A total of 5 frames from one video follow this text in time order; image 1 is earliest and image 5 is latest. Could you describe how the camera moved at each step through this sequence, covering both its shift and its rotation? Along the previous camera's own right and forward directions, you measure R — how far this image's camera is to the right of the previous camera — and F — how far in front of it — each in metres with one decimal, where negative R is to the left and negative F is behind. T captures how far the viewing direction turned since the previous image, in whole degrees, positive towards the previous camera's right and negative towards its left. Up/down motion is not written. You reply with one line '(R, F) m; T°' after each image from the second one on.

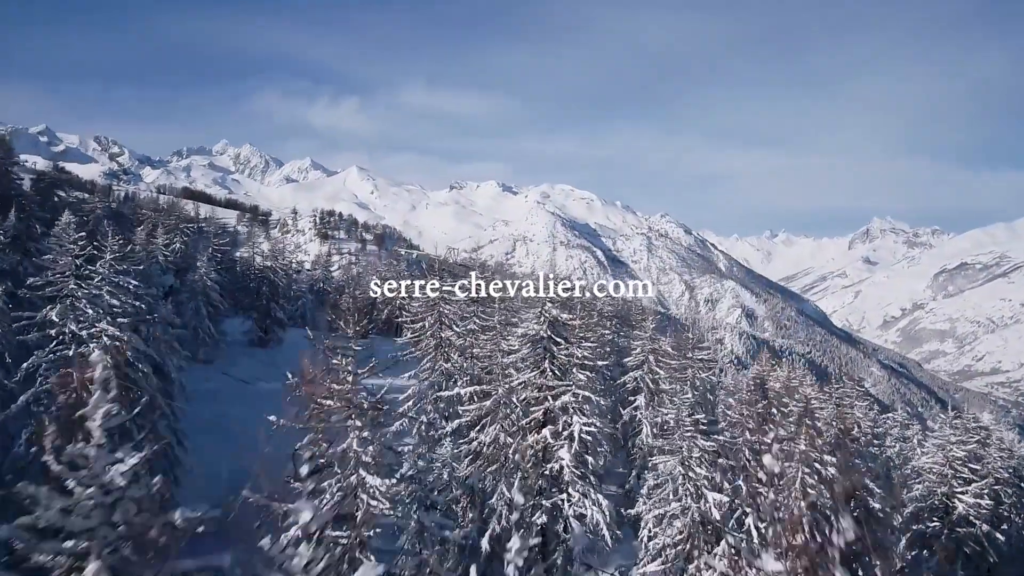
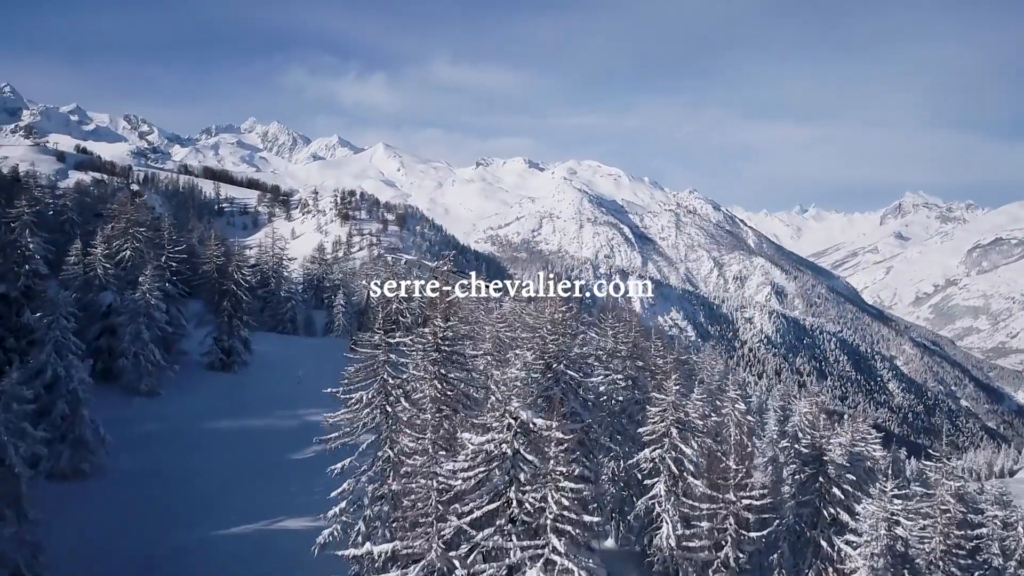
(+0.8, +4.6) m; -2°
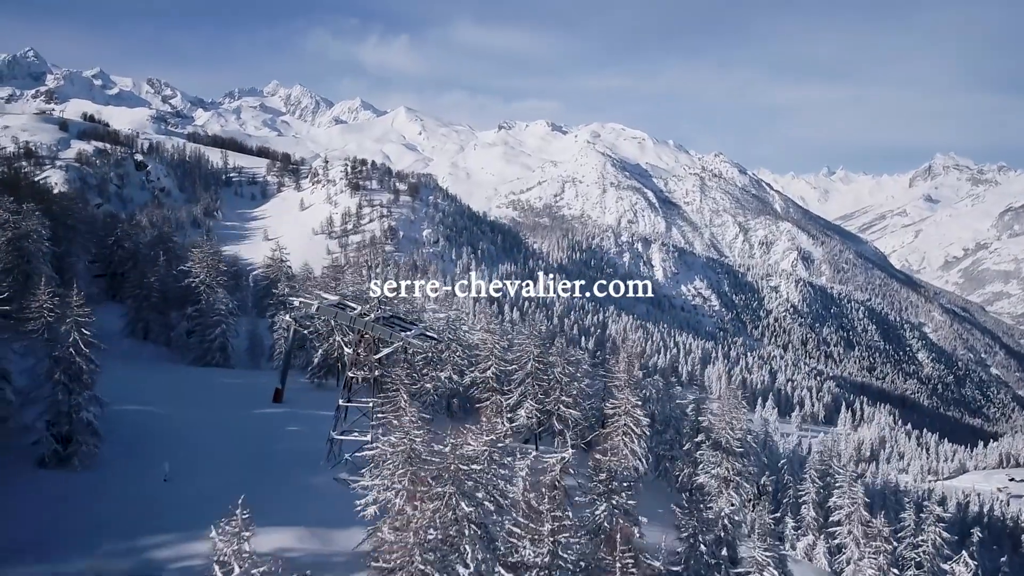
(+1.7, +7.8) m; -1°
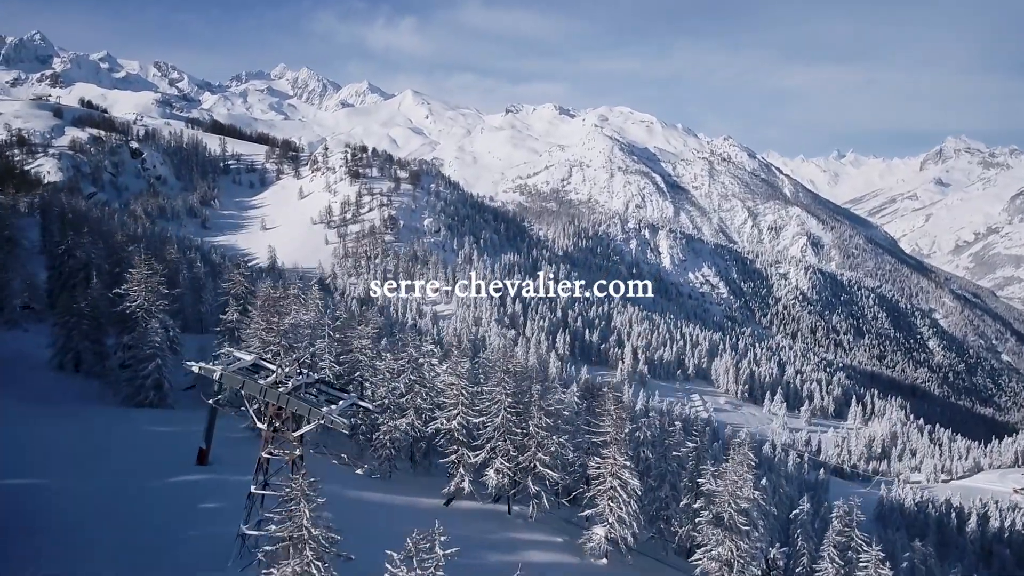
(+1.1, +4.4) m; 0°
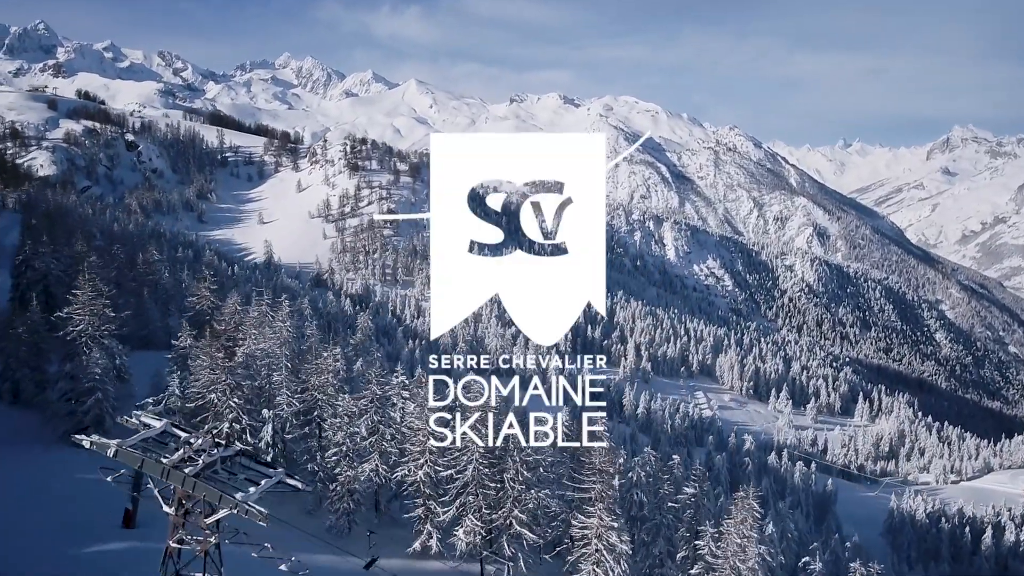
(+0.8, +3.1) m; 0°
